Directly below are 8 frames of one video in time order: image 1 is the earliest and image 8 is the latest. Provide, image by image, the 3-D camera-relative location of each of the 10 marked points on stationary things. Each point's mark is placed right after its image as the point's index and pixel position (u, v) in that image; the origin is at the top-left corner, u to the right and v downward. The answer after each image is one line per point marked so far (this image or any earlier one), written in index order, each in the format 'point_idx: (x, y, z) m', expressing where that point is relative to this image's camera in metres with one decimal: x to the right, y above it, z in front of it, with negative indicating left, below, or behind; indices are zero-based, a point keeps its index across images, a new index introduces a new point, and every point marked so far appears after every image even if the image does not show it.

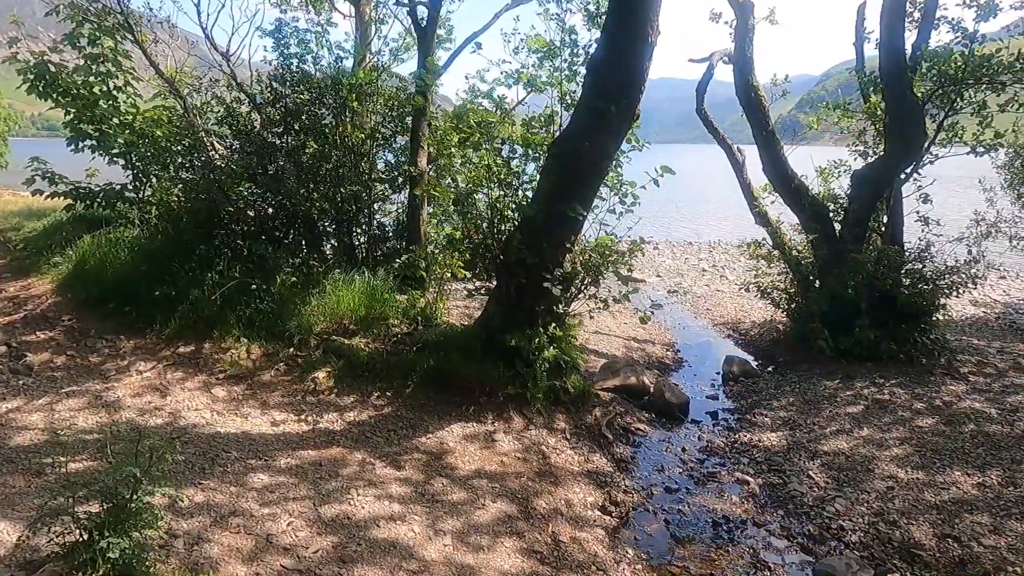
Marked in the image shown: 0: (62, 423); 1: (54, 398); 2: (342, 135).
0: (-2.9, -0.9, +4.3) m
1: (-3.3, -0.8, +4.7) m
2: (-1.8, +1.6, +6.9) m
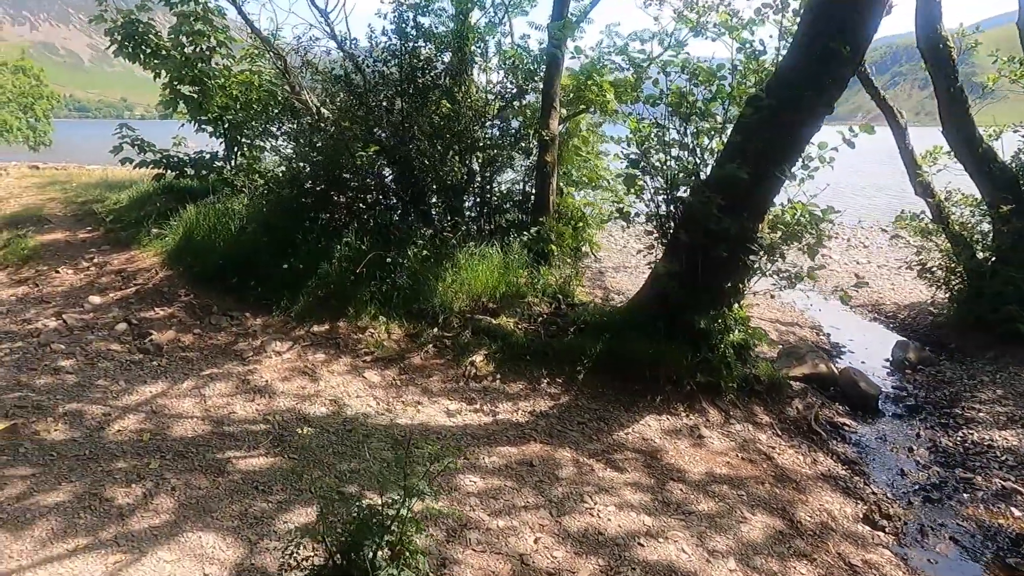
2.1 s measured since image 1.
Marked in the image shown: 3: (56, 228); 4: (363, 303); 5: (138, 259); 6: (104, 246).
0: (-1.7, -0.7, +3.8) m
1: (-2.0, -0.6, +4.2) m
2: (-0.5, +1.8, +6.3) m
3: (-5.3, +0.7, +7.7) m
4: (-1.2, -0.1, +5.3) m
5: (-3.6, +0.3, +6.4) m
6: (-4.2, +0.4, +6.8) m
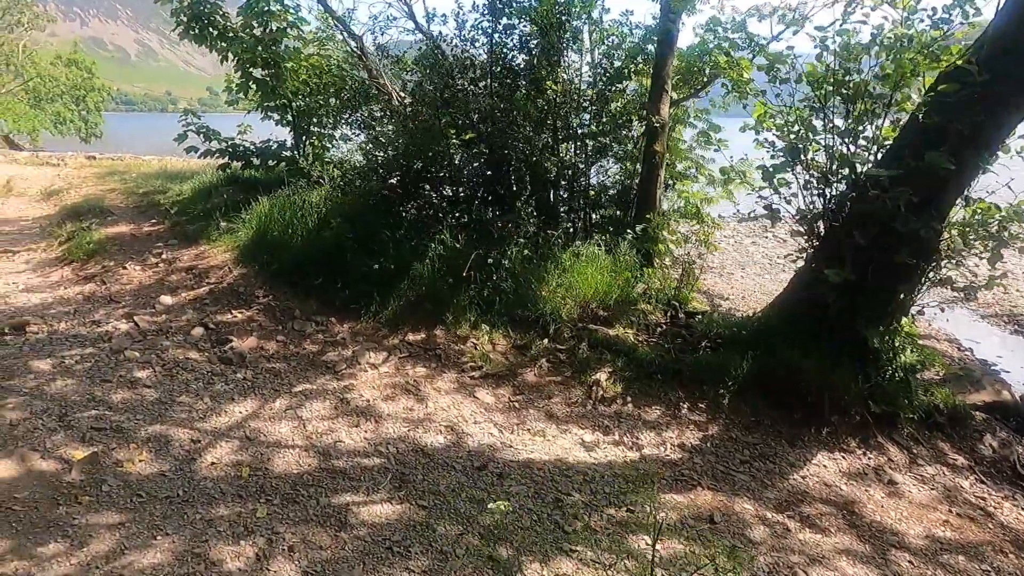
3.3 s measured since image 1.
0: (-0.9, -0.7, +3.3) m
1: (-1.2, -0.6, +3.7) m
2: (+0.4, +1.8, +5.6) m
3: (-4.3, +0.7, +7.3) m
4: (-0.3, -0.2, +4.7) m
5: (-2.7, +0.3, +5.9) m
6: (-3.3, +0.5, +6.4) m
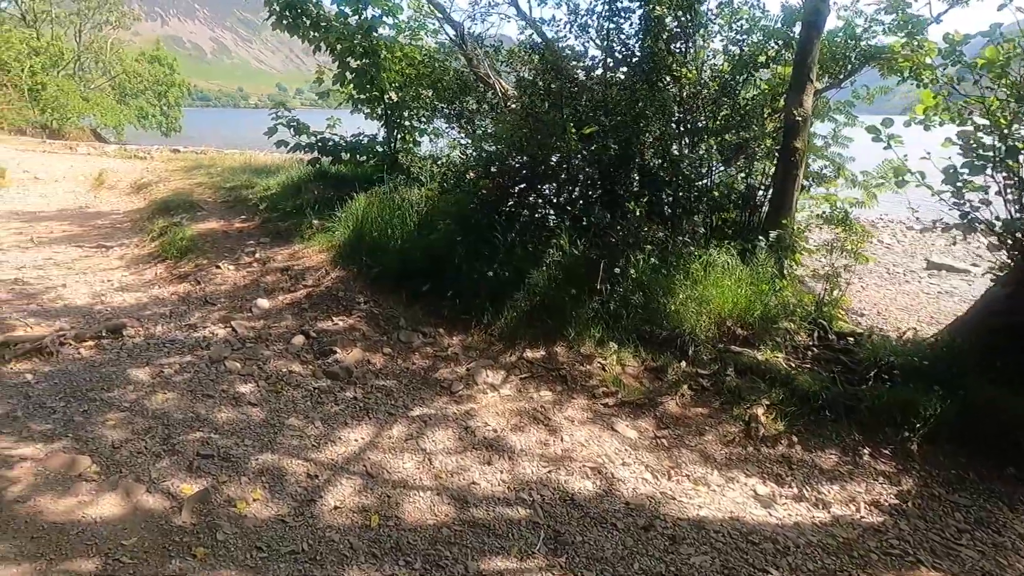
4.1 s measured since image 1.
0: (-0.3, -0.8, +2.8) m
1: (-0.5, -0.7, +3.3) m
2: (+1.4, +1.7, +5.0) m
3: (-3.2, +0.8, +7.1) m
4: (+0.5, -0.2, +4.2) m
5: (-1.8, +0.3, +5.6) m
6: (-2.3, +0.5, +6.1) m
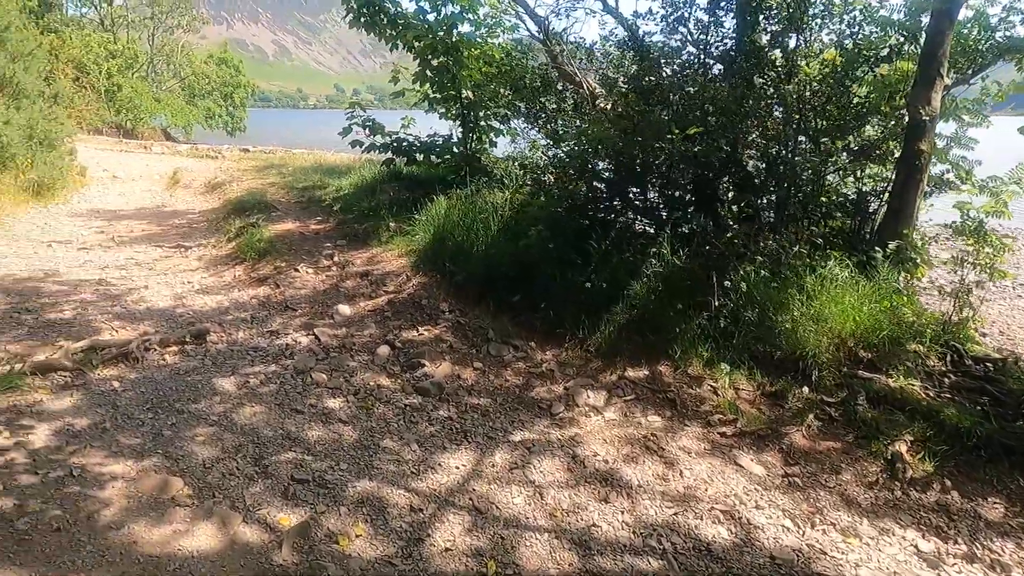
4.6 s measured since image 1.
0: (+0.2, -0.9, +2.5) m
1: (0.0, -0.7, +3.0) m
2: (+2.0, +1.6, +4.6) m
3: (-2.4, +0.8, +7.0) m
4: (+1.1, -0.3, +3.9) m
5: (-1.1, +0.2, +5.4) m
6: (-1.5, +0.4, +6.0) m
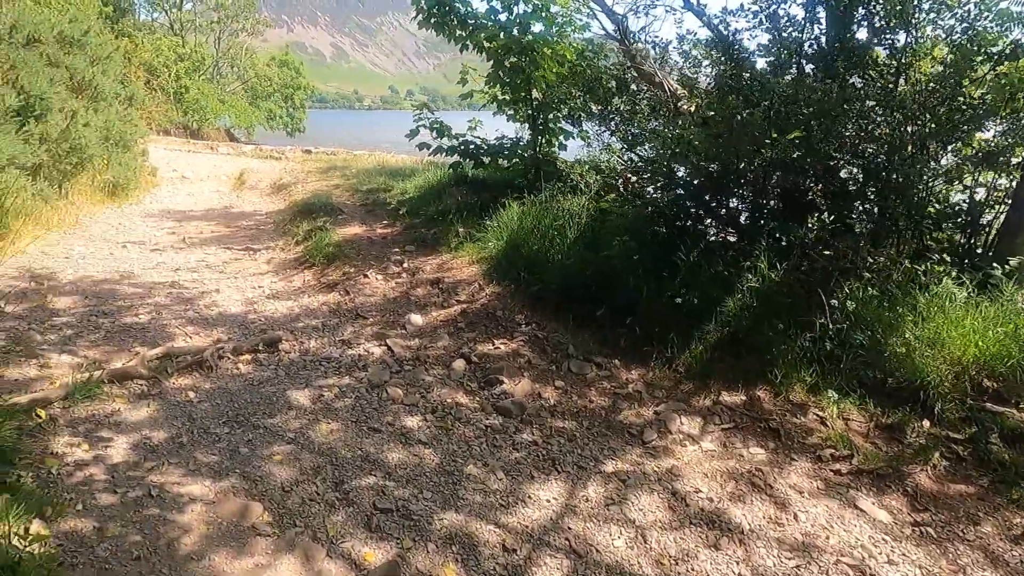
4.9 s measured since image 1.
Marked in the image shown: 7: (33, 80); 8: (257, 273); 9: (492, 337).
0: (+0.6, -1.0, +2.3) m
1: (+0.4, -0.8, +2.8) m
2: (+2.6, +1.4, +4.2) m
3: (-1.7, +0.7, +7.0) m
4: (+1.5, -0.4, +3.5) m
5: (-0.5, +0.2, +5.2) m
6: (-0.9, +0.4, +5.9) m
7: (-4.7, +2.0, +6.5) m
8: (-2.2, +0.1, +5.6) m
9: (-0.1, -0.3, +4.2) m
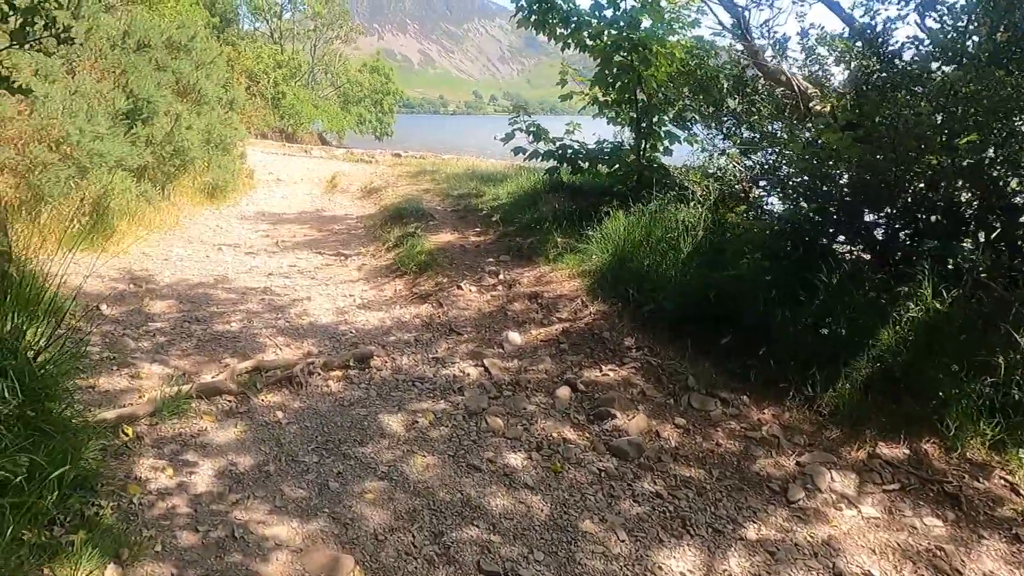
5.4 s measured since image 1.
0: (+0.9, -1.1, +1.8) m
1: (+0.8, -0.9, +2.3) m
2: (+3.3, +1.3, +3.5) m
3: (-0.7, +0.6, +6.7) m
4: (+2.0, -0.6, +2.9) m
5: (+0.3, +0.1, +4.9) m
6: (-0.1, +0.3, +5.5) m
7: (-3.7, +2.0, +6.6) m
8: (-1.3, +0.1, +5.4) m
9: (+0.5, -0.4, +3.7) m
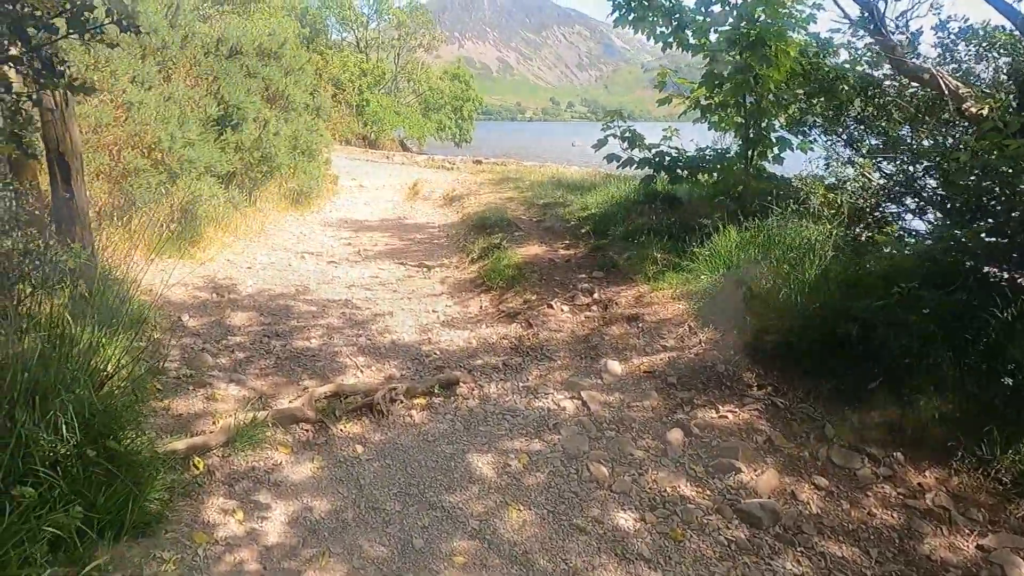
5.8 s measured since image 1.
0: (+1.2, -1.2, +1.3) m
1: (+1.2, -1.1, +1.8) m
2: (+3.8, +1.1, +2.8) m
3: (+0.2, +0.5, +6.4) m
4: (+2.4, -0.7, +2.3) m
5: (+0.9, -0.1, +4.4) m
6: (+0.6, +0.1, +5.1) m
7: (-2.8, +2.0, +6.6) m
8: (-0.6, -0.1, +5.1) m
9: (+1.0, -0.6, +3.3) m
